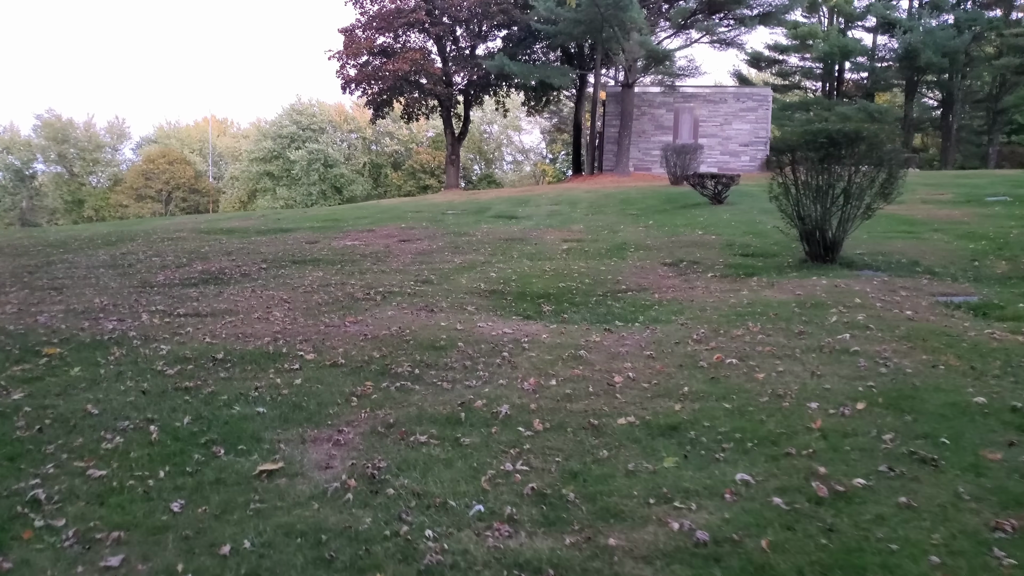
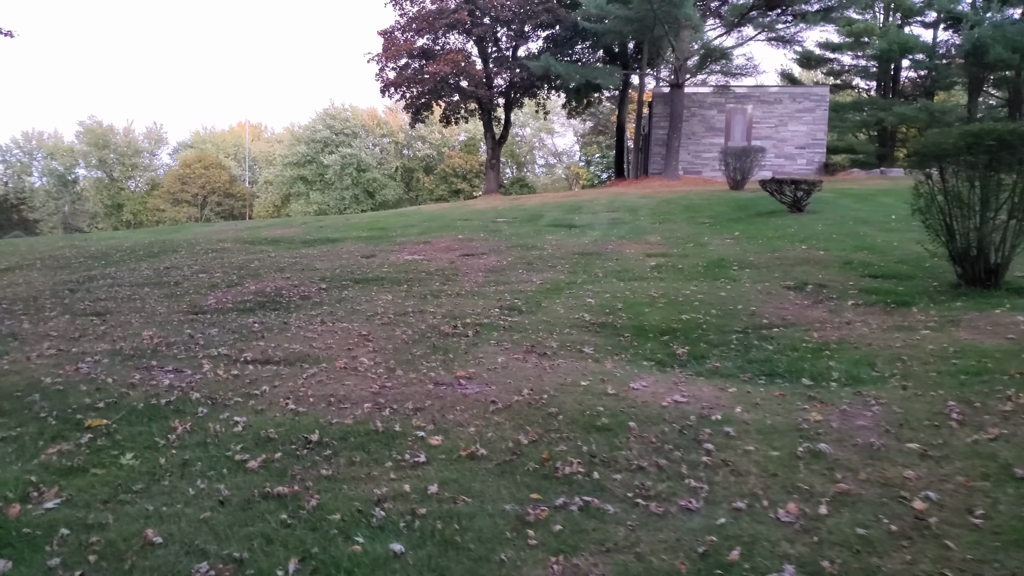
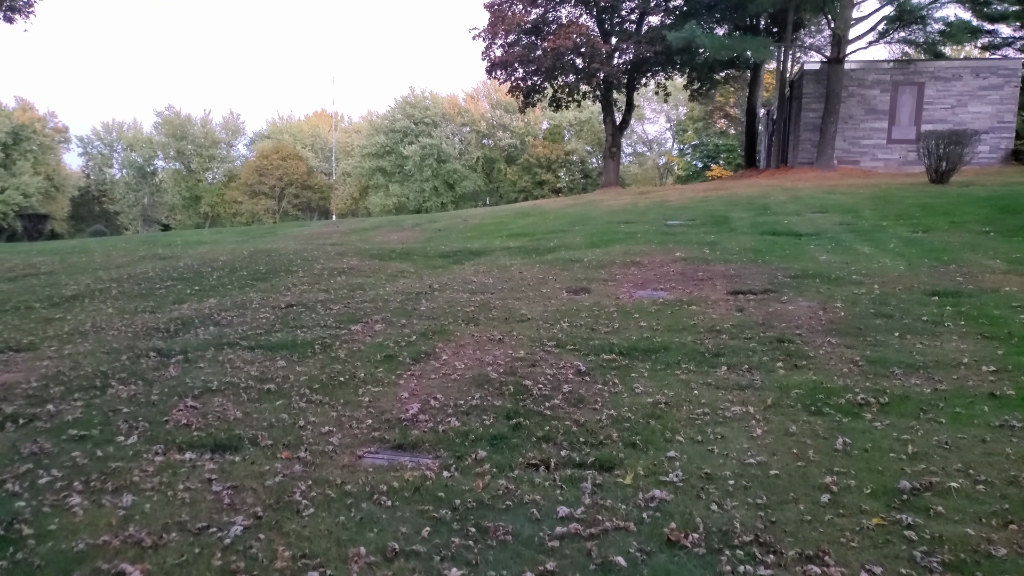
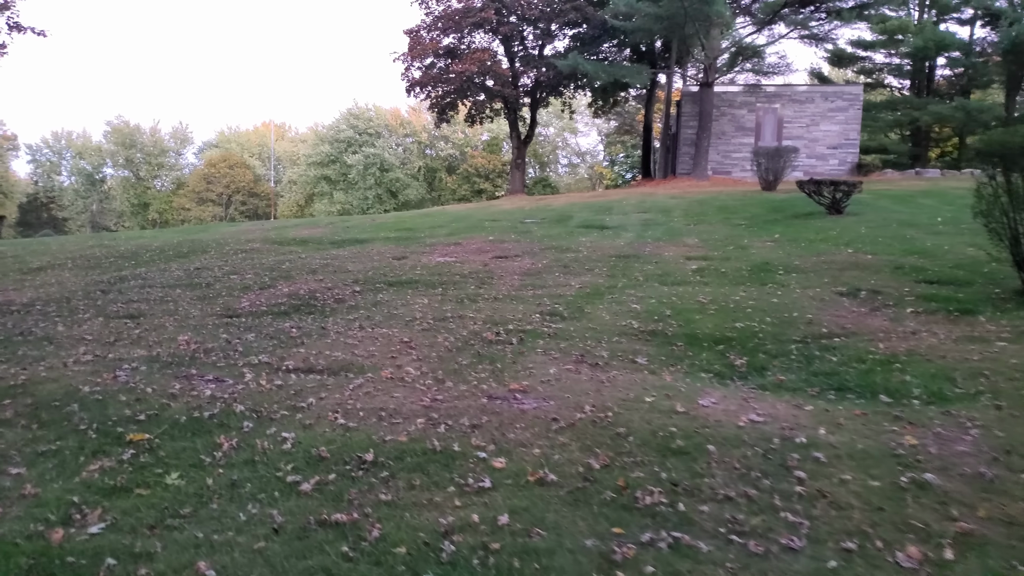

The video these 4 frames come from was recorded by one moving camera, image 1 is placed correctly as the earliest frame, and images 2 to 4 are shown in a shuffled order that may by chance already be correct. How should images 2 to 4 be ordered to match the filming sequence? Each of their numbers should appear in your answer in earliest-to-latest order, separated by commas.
2, 4, 3
